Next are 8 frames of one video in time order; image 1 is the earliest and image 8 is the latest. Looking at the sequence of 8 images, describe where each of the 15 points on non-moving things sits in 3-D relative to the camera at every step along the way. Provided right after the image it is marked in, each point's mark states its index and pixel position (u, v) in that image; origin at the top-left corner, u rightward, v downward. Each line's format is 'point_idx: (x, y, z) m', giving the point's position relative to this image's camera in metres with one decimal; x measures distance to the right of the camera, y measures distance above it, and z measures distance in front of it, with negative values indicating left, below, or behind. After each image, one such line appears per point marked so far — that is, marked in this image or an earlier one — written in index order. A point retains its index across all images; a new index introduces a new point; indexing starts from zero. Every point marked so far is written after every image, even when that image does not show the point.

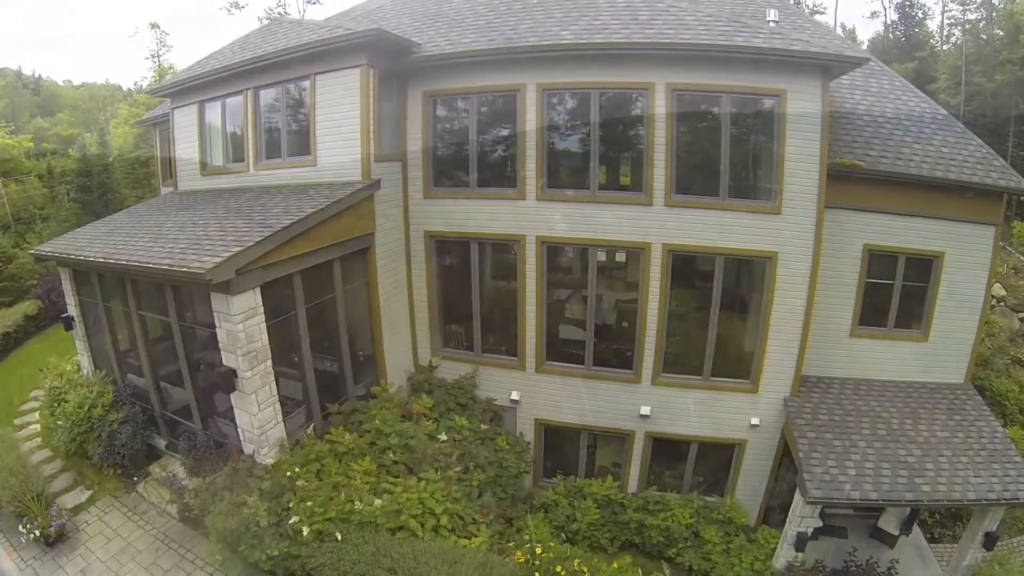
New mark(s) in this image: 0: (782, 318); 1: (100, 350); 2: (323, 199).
0: (+5.1, -0.5, +8.7) m
1: (-8.9, -1.5, +9.8) m
2: (-3.3, +1.6, +8.2) m
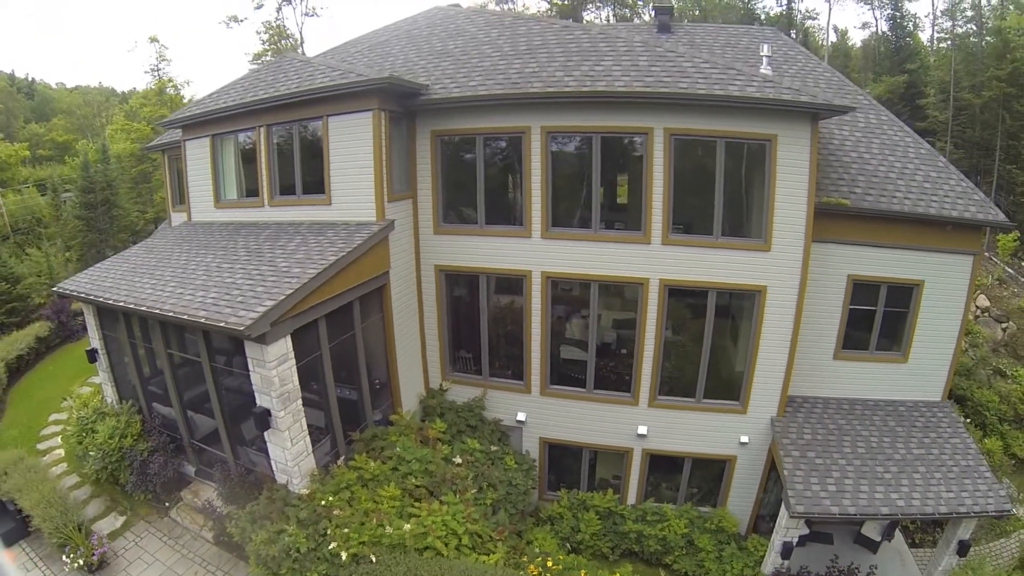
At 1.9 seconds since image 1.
0: (+5.2, -1.1, +9.4) m
1: (-8.7, -2.2, +10.3) m
2: (-3.2, +0.9, +8.6) m
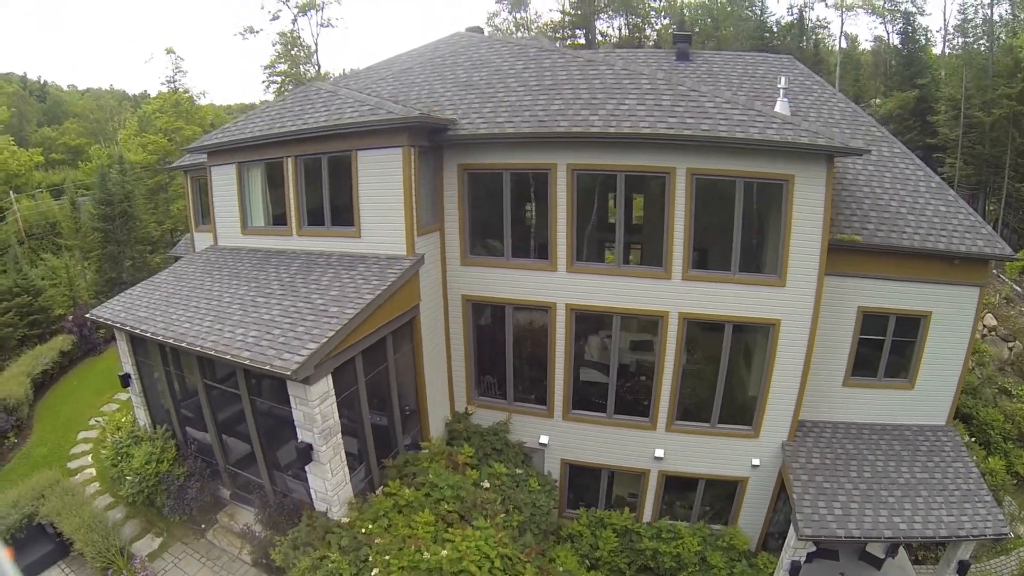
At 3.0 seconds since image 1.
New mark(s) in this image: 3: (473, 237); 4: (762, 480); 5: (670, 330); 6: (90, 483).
0: (+5.8, -1.8, +9.8) m
1: (-8.2, -2.8, +10.7) m
2: (-2.7, +0.2, +9.0) m
3: (-0.8, +1.1, +10.3) m
4: (+5.7, -4.3, +10.4) m
5: (+3.3, -0.9, +9.8) m
6: (-10.4, -4.8, +11.2) m
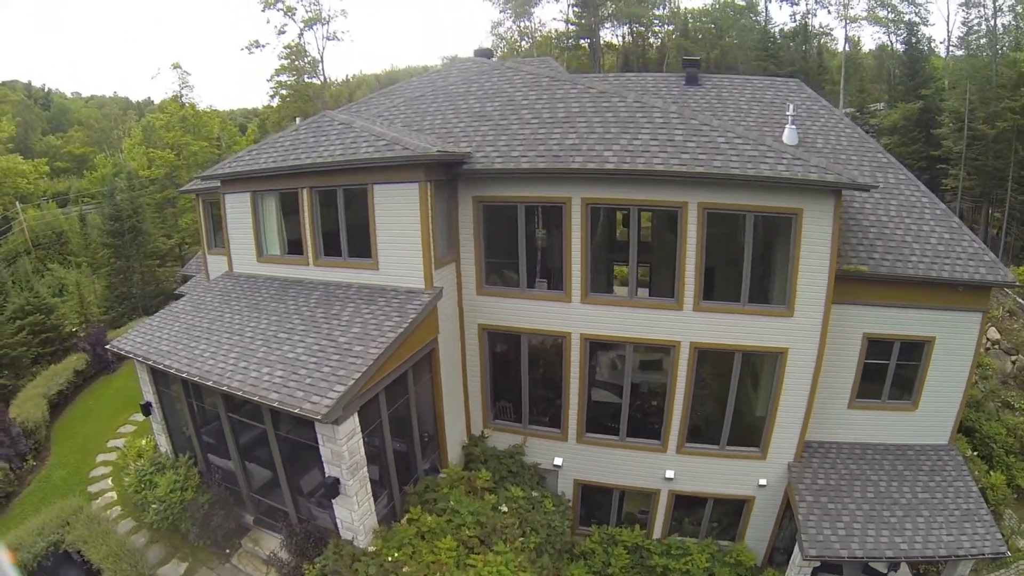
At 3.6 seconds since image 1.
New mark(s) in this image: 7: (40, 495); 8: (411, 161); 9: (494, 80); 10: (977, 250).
0: (+6.1, -2.4, +10.1) m
1: (-7.9, -3.5, +11.0) m
2: (-2.3, -0.5, +9.2) m
3: (-0.5, +0.4, +10.5) m
4: (+6.0, -4.9, +10.8) m
5: (+3.7, -1.5, +10.1) m
6: (-10.1, -5.5, +11.5) m
7: (-12.5, -5.6, +12.1) m
8: (-2.0, +2.5, +9.1) m
9: (-0.4, +5.3, +11.8) m
10: (+10.0, +0.8, +9.9) m
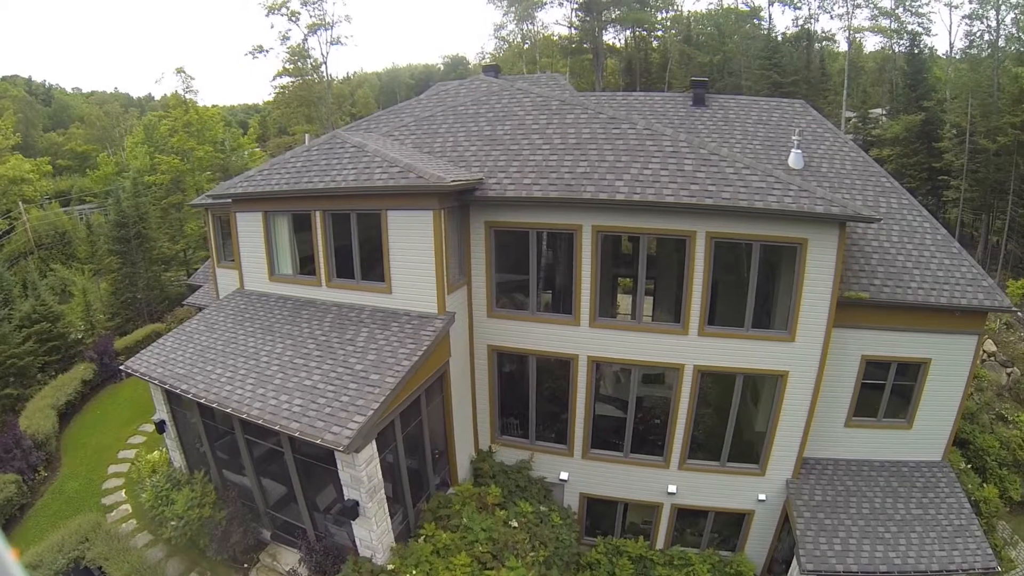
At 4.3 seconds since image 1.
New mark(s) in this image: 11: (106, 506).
0: (+6.3, -3.0, +10.5) m
1: (-7.7, -3.9, +11.2) m
2: (-2.1, -1.0, +9.4) m
3: (-0.3, -0.1, +10.8) m
4: (+6.2, -5.5, +11.2) m
5: (+3.9, -2.0, +10.4) m
6: (-9.9, -5.9, +11.8) m
7: (-12.3, -6.0, +12.4) m
8: (-1.7, +2.0, +9.3) m
9: (-0.2, +4.8, +11.9) m
10: (+10.2, +0.2, +10.2) m
11: (-10.8, -5.8, +12.2) m
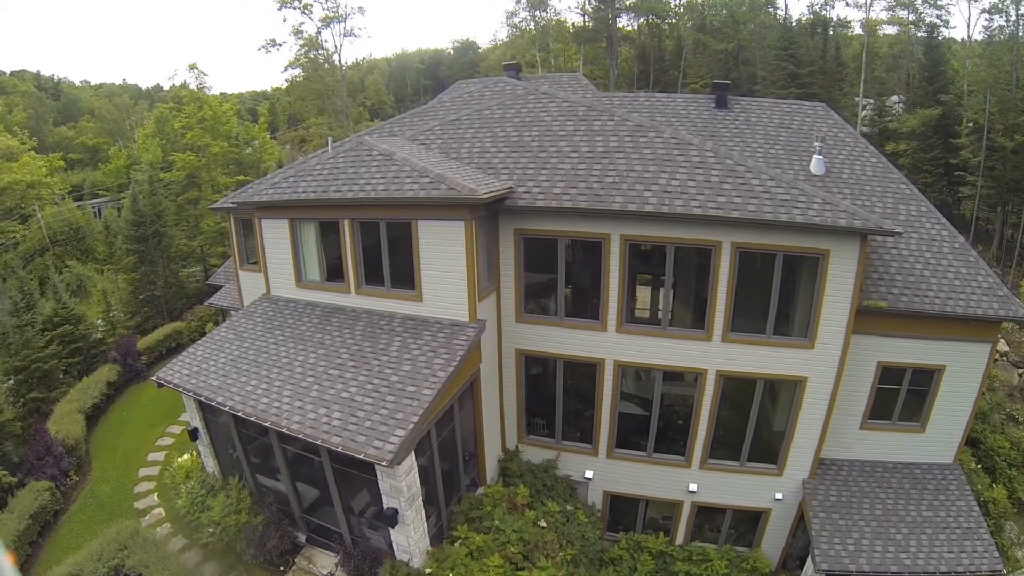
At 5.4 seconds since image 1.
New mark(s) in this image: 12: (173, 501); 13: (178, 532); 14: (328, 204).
0: (+7.0, -3.1, +10.8) m
1: (-7.0, -4.1, +11.5) m
2: (-1.5, -1.2, +9.6) m
3: (+0.3, -0.2, +10.9) m
4: (+6.9, -5.6, +11.6) m
5: (+4.5, -2.2, +10.6) m
6: (-9.2, -6.1, +12.2) m
7: (-11.7, -6.1, +12.7) m
8: (-1.1, +1.7, +9.4) m
9: (+0.4, +4.7, +11.8) m
10: (+10.9, +0.1, +10.4) m
11: (-10.2, -5.9, +12.6) m
12: (-8.9, -5.6, +12.0) m
13: (-8.6, -6.2, +12.0) m
14: (-4.2, +1.9, +10.6) m
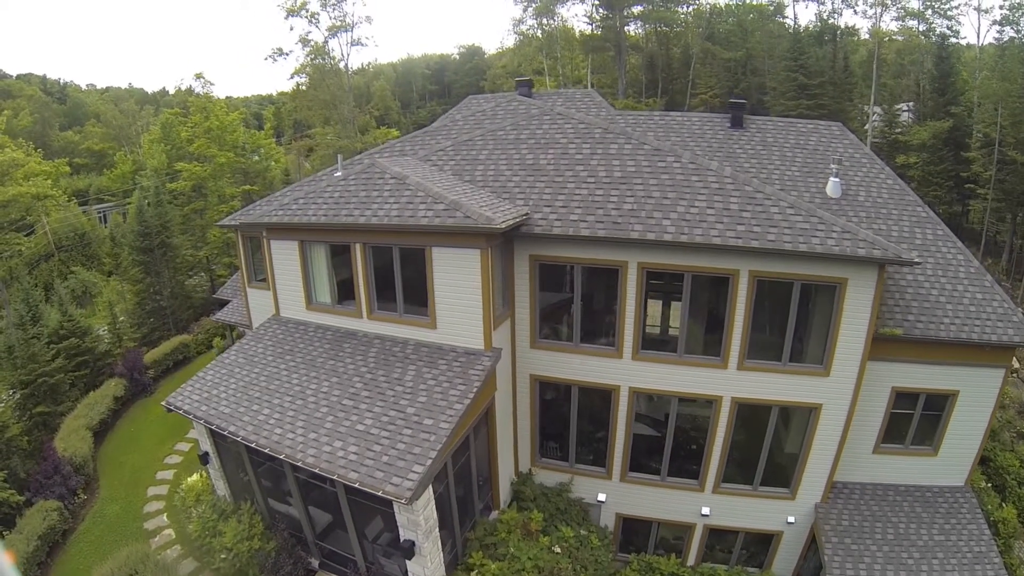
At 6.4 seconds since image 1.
0: (+7.3, -3.7, +10.8) m
1: (-6.7, -4.6, +11.5) m
2: (-1.1, -1.8, +9.6) m
3: (+0.7, -0.8, +10.9) m
4: (+7.2, -6.2, +11.6) m
5: (+4.9, -2.8, +10.6) m
6: (-8.9, -6.6, +12.2) m
7: (-11.3, -6.6, +12.7) m
8: (-0.8, +1.1, +9.3) m
9: (+0.8, +4.1, +11.7) m
10: (+11.2, -0.5, +10.4) m
11: (-9.8, -6.4, +12.6) m
12: (-8.5, -6.1, +12.0) m
13: (-8.3, -6.7, +11.9) m
14: (-3.9, +1.4, +10.5) m
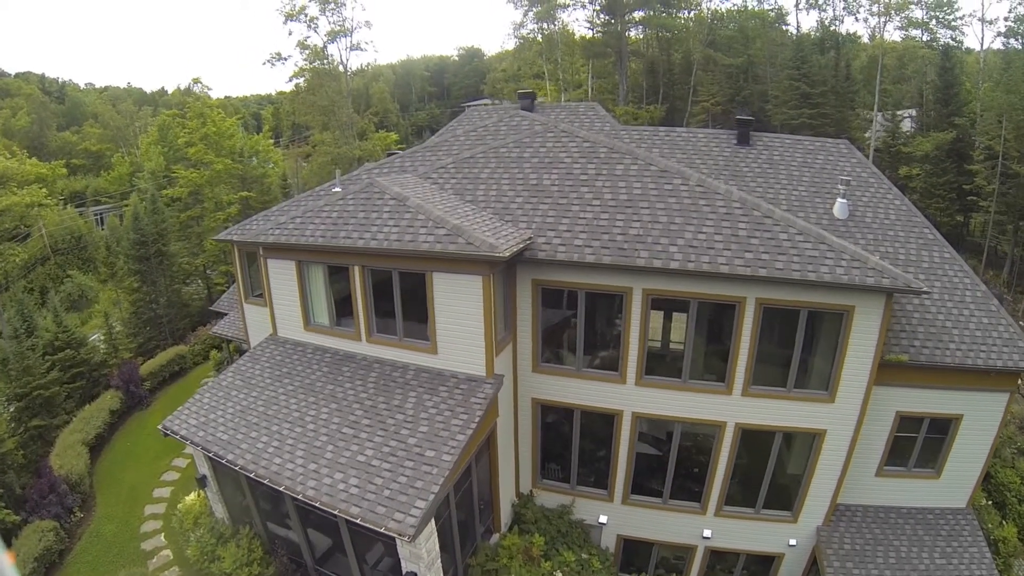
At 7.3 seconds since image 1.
0: (+7.3, -4.3, +10.7) m
1: (-6.7, -5.2, +11.4) m
2: (-1.1, -2.4, +9.5) m
3: (+0.7, -1.3, +10.7) m
4: (+7.2, -6.7, +11.6) m
5: (+4.9, -3.4, +10.5) m
6: (-8.9, -7.1, +12.1) m
7: (-11.3, -7.1, +12.6) m
8: (-0.7, +0.6, +9.1) m
9: (+0.8, +3.6, +11.5) m
10: (+11.3, -1.1, +10.3) m
11: (-9.8, -6.9, +12.4) m
12: (-8.5, -6.6, +11.9) m
13: (-8.3, -7.2, +11.8) m
14: (-3.8, +0.8, +10.3) m
